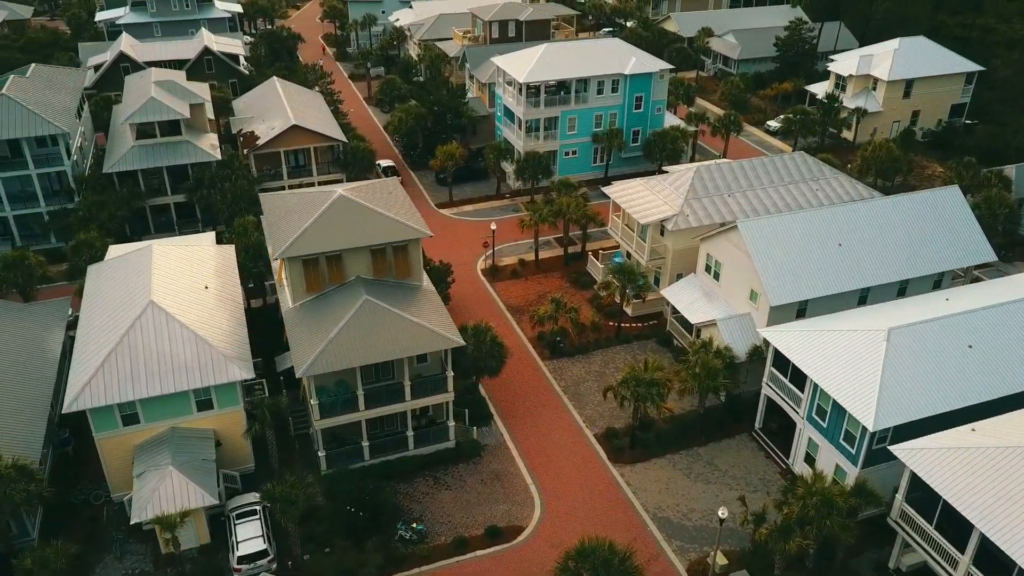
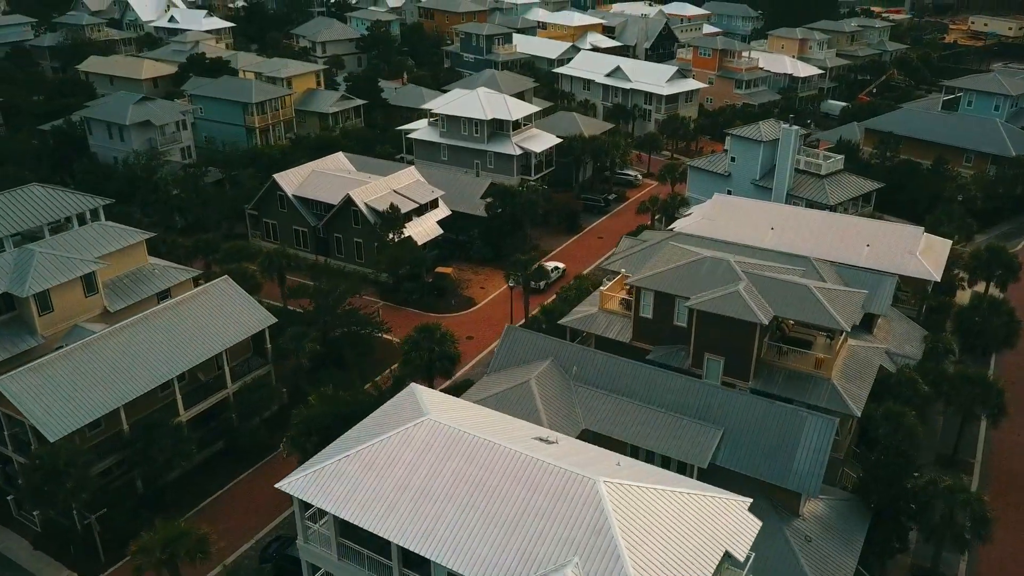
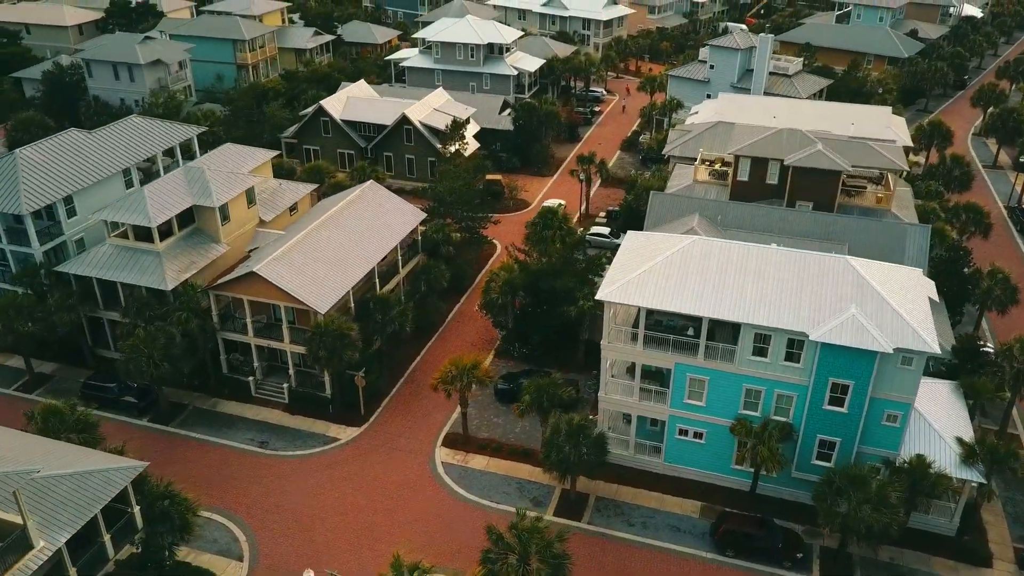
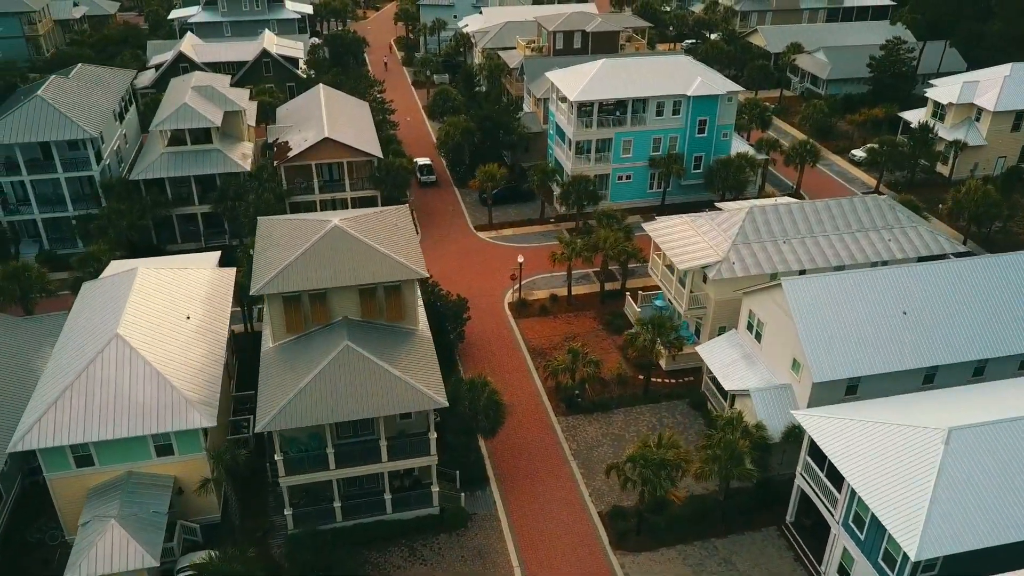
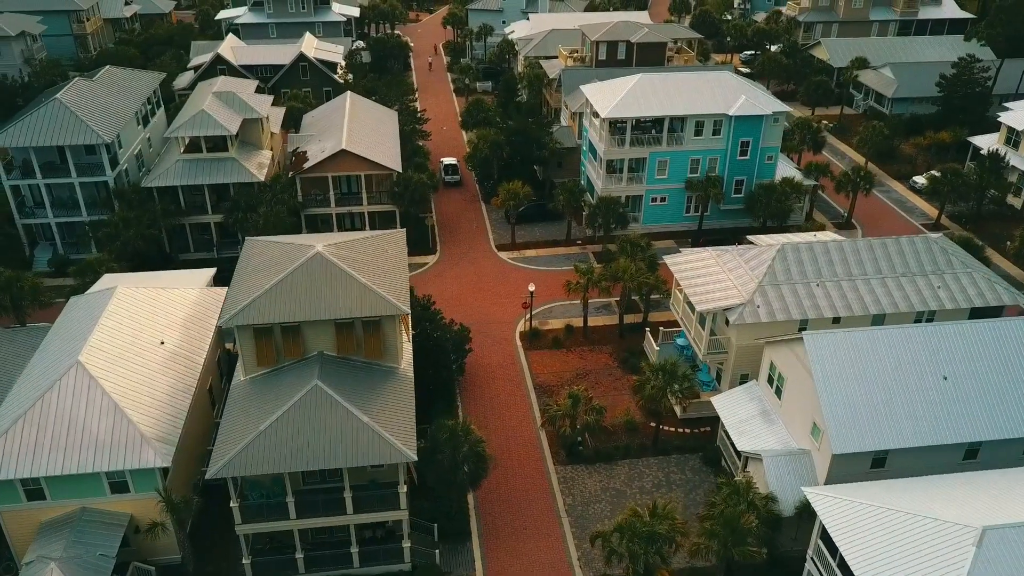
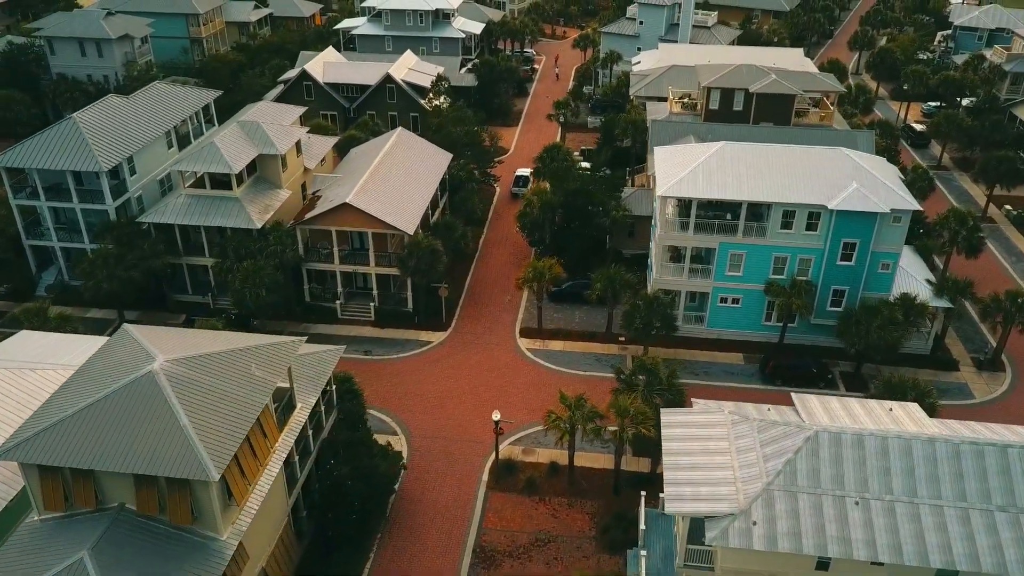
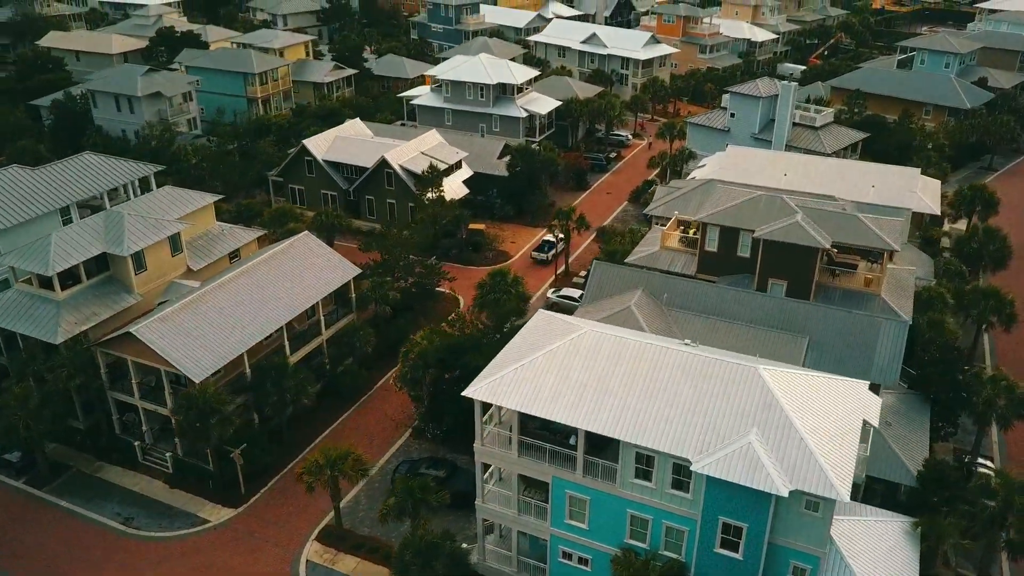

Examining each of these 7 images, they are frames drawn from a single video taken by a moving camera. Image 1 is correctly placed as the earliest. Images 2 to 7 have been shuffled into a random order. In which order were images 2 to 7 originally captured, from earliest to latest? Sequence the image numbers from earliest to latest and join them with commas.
4, 5, 6, 3, 7, 2
